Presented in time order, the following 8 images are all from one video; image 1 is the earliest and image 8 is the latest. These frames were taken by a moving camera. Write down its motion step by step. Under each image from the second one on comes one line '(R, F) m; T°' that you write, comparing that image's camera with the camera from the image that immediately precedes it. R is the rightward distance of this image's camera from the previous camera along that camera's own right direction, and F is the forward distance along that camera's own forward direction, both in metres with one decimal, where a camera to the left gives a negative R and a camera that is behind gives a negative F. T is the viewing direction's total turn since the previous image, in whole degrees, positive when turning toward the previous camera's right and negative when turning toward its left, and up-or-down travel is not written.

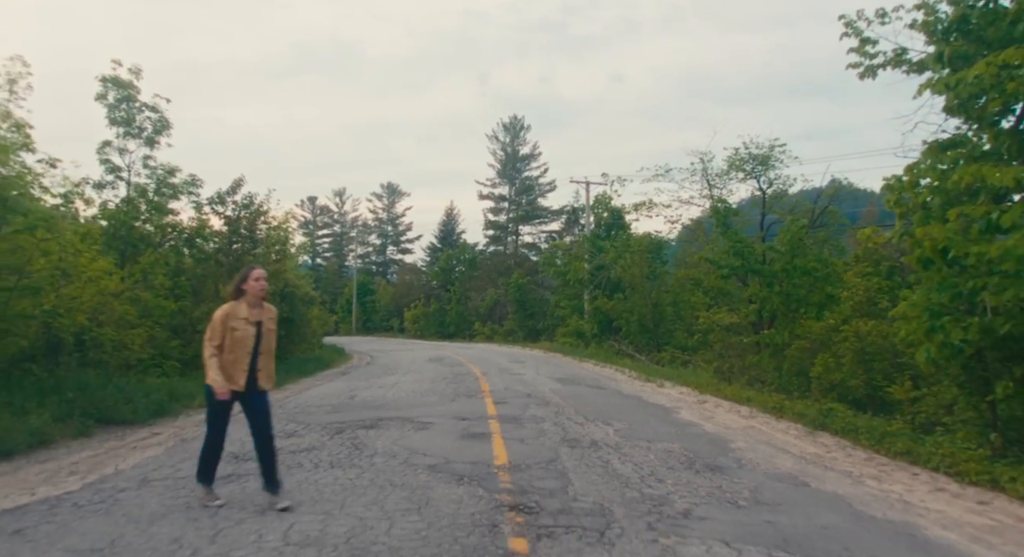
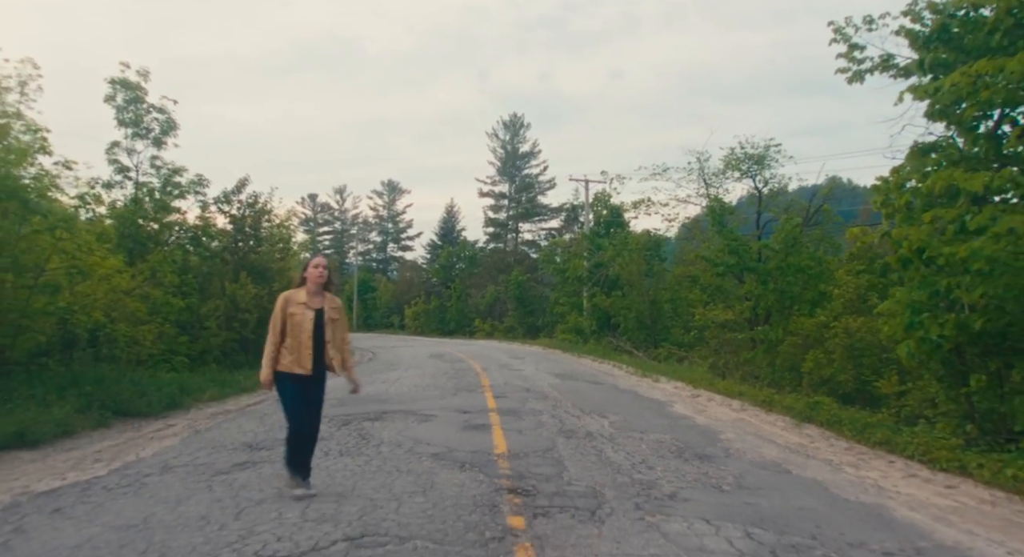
(0.0, -0.4) m; 0°
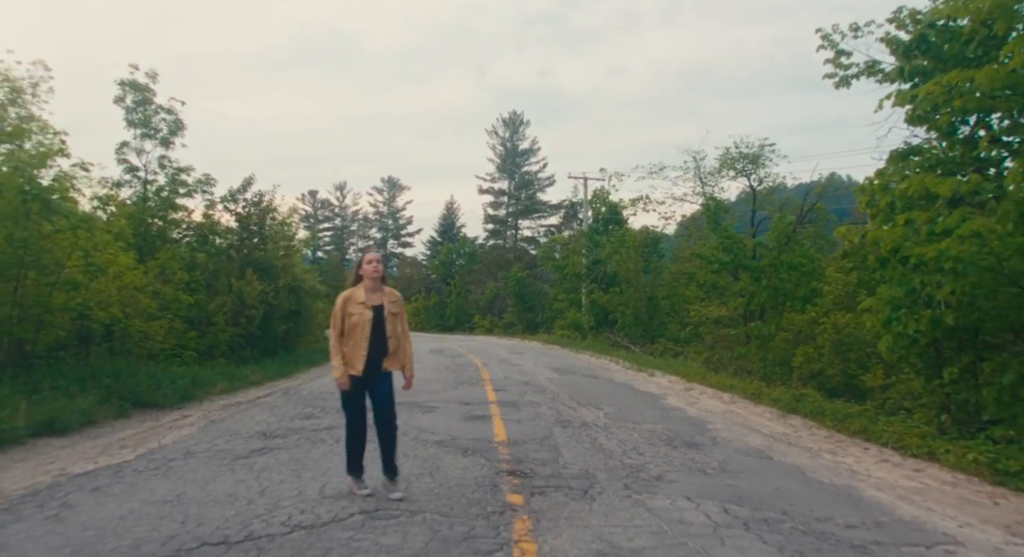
(0.0, -0.5) m; 0°
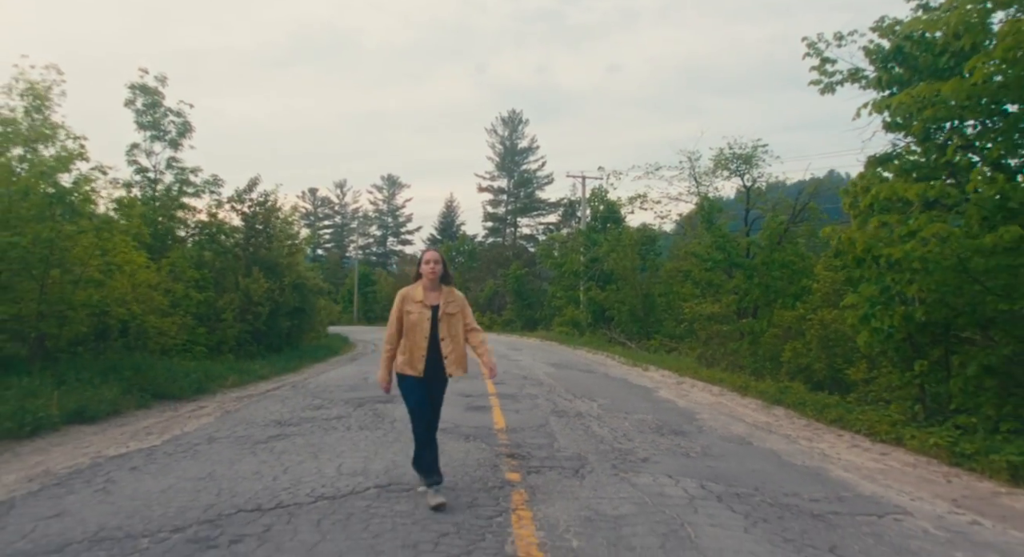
(0.0, -0.6) m; 0°
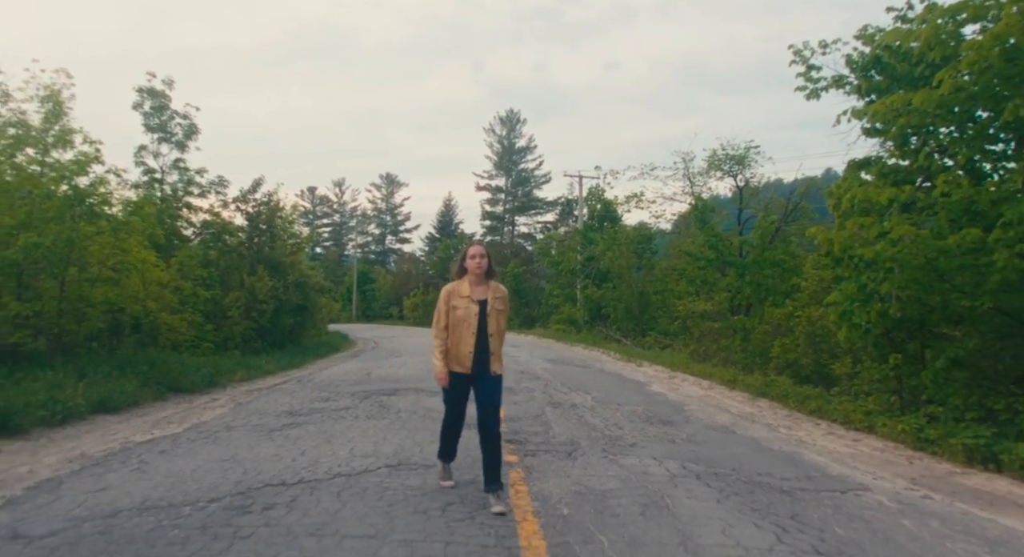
(0.0, -0.6) m; 0°
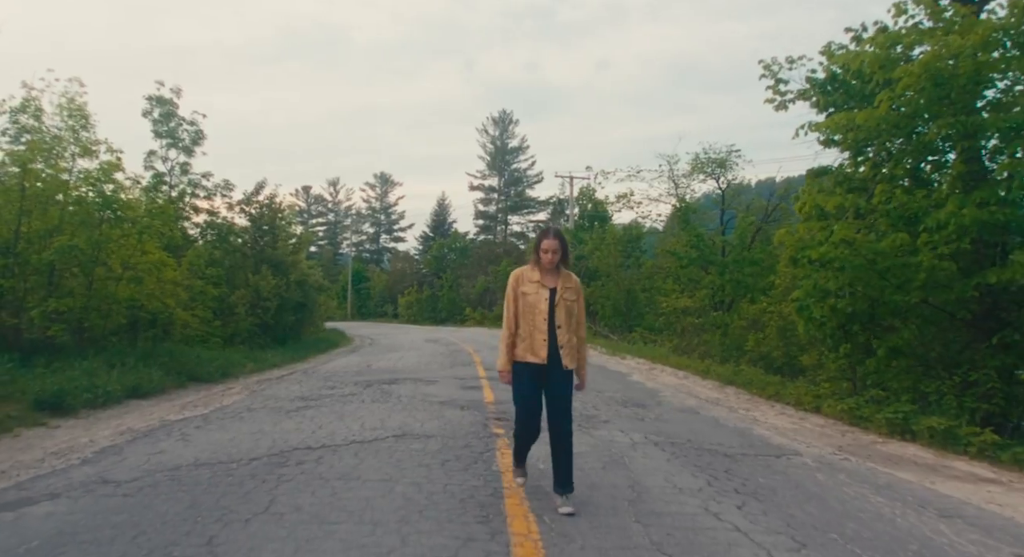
(+0.1, -1.1) m; +1°
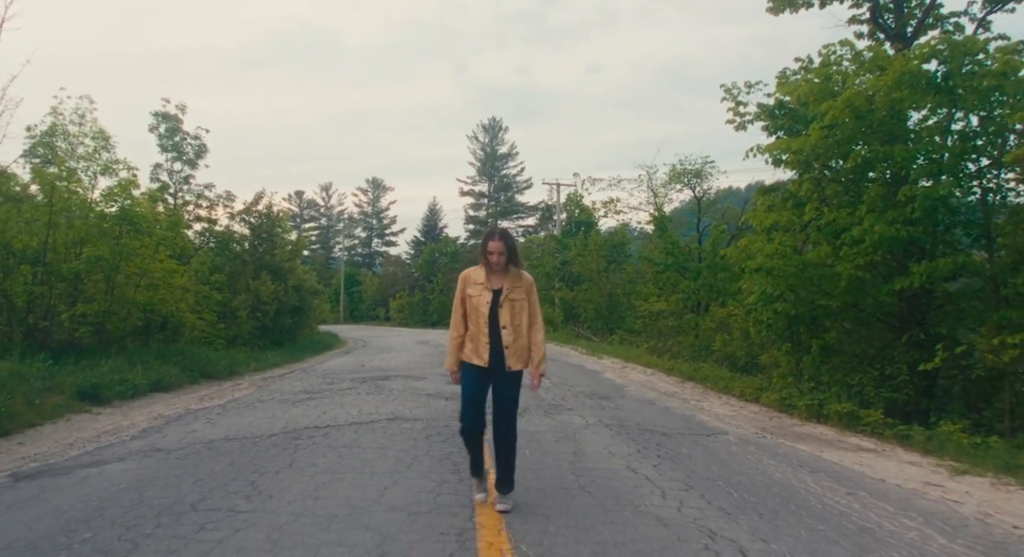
(+0.2, -1.4) m; +1°
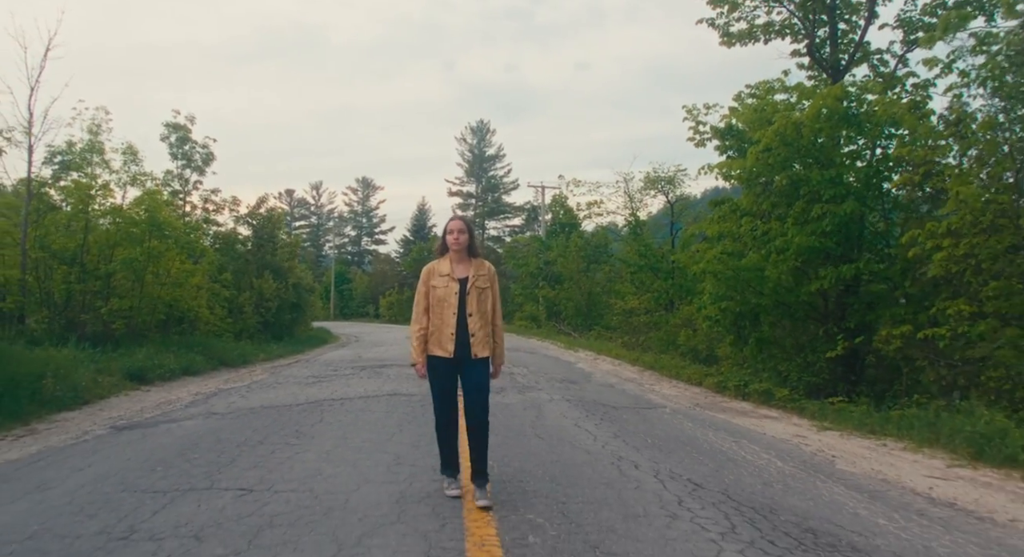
(+0.2, -2.0) m; +1°
